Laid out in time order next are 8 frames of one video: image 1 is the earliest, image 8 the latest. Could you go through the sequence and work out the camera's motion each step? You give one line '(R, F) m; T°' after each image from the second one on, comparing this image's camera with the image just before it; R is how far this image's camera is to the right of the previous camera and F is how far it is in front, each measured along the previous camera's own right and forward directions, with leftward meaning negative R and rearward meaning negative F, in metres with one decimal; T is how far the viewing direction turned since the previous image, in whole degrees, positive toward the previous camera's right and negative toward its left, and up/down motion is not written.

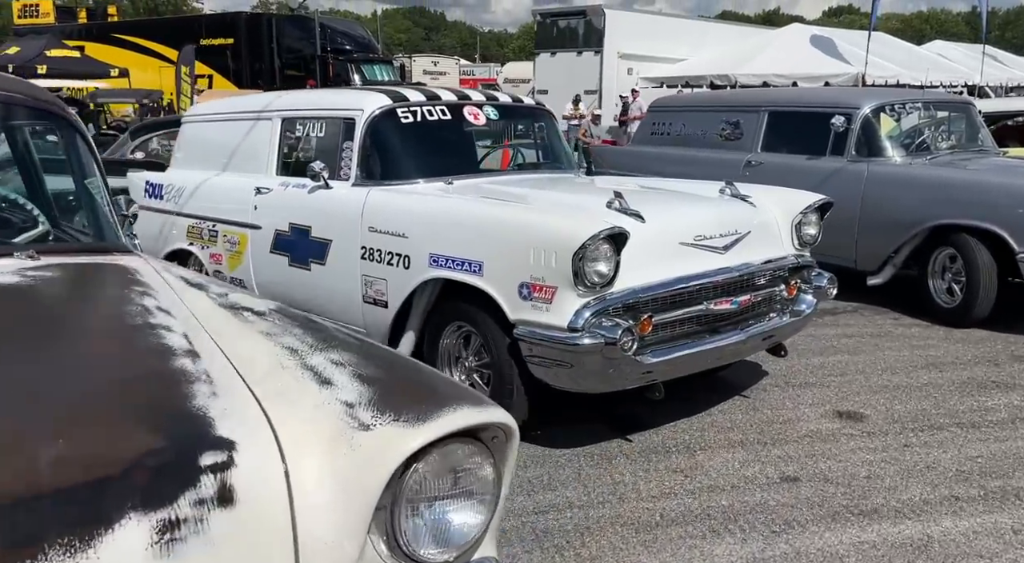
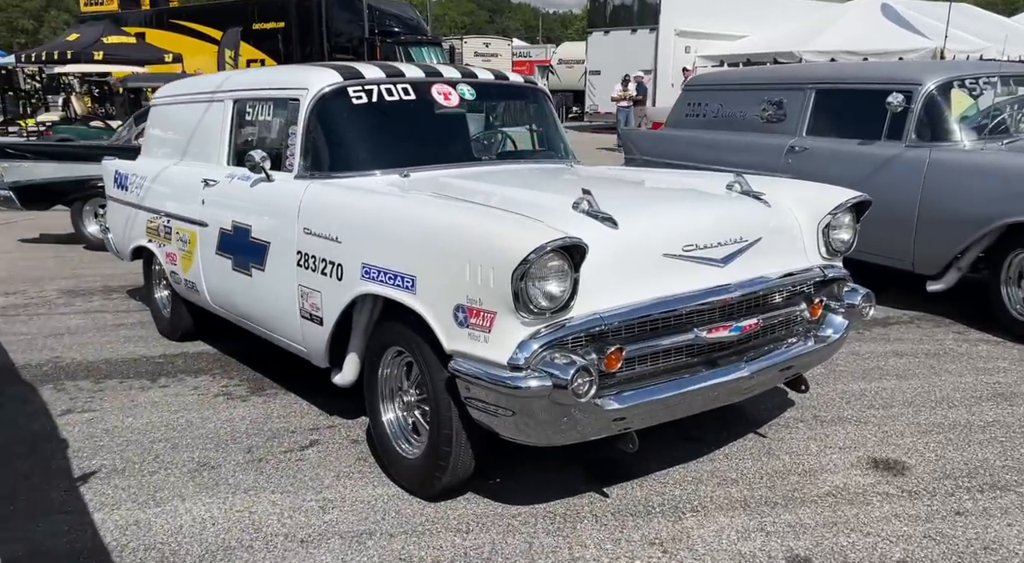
(+0.4, +0.7) m; -4°
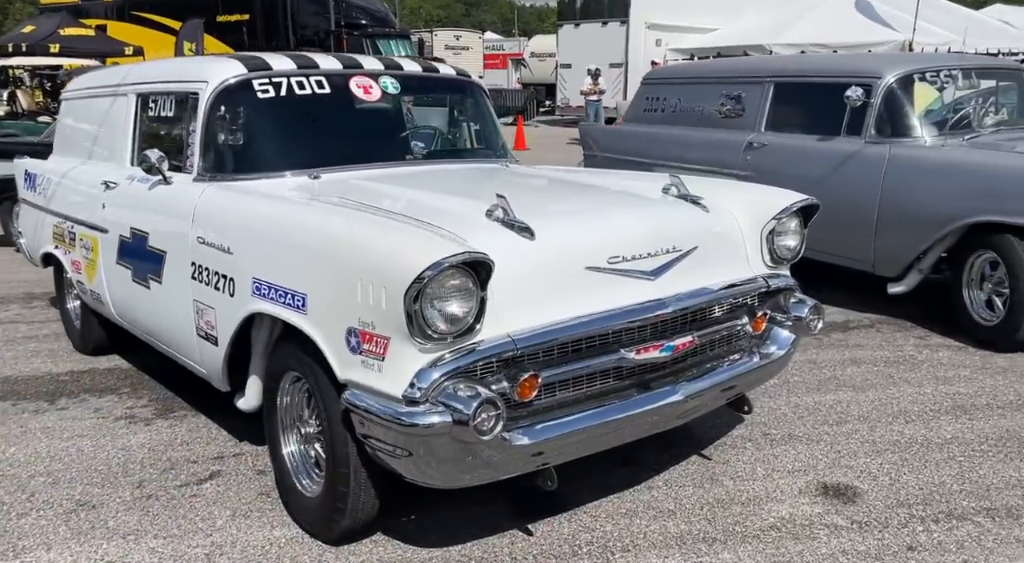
(+0.2, +0.3) m; +2°
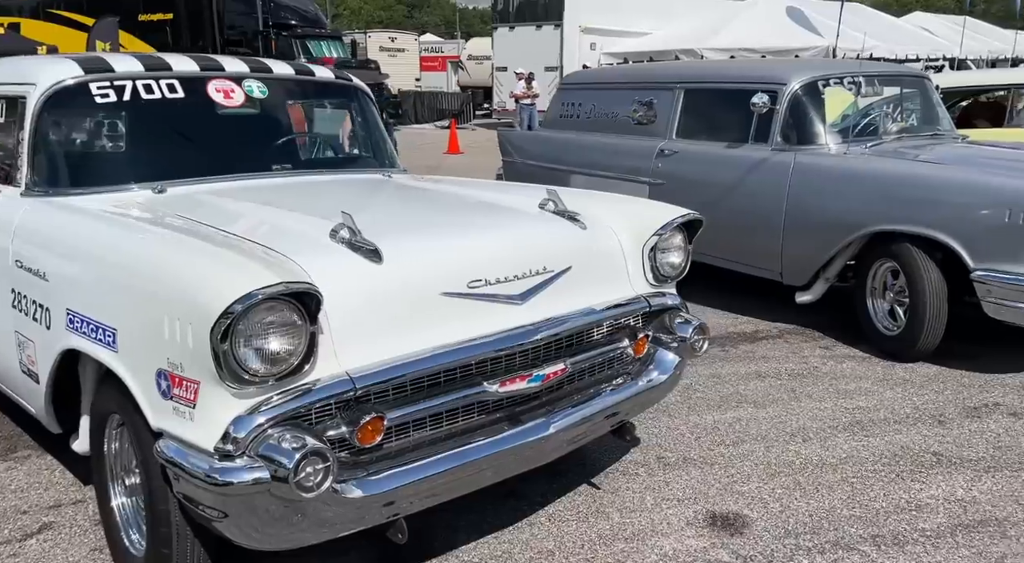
(+0.3, +0.2) m; +4°
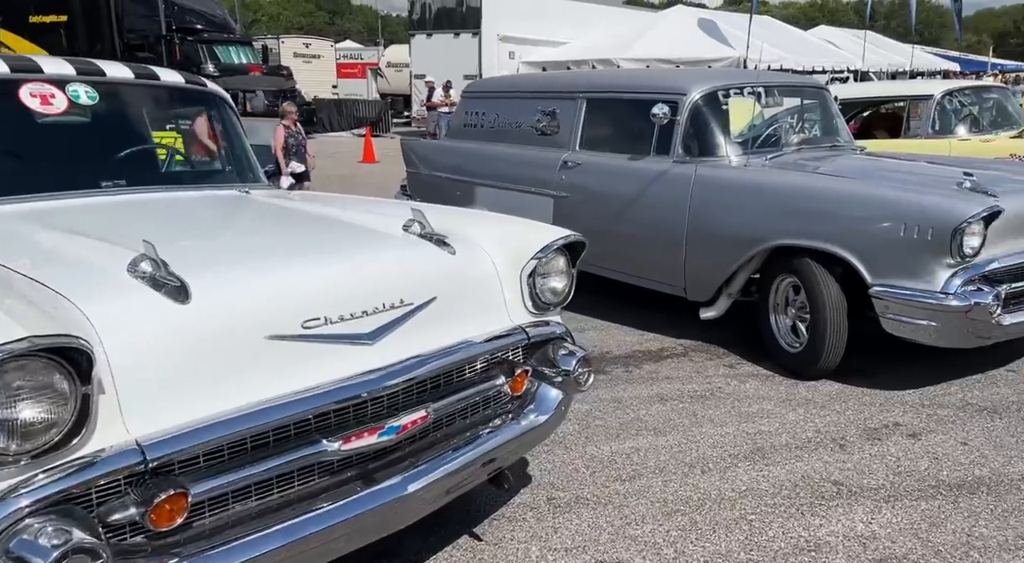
(+0.2, +0.3) m; +5°
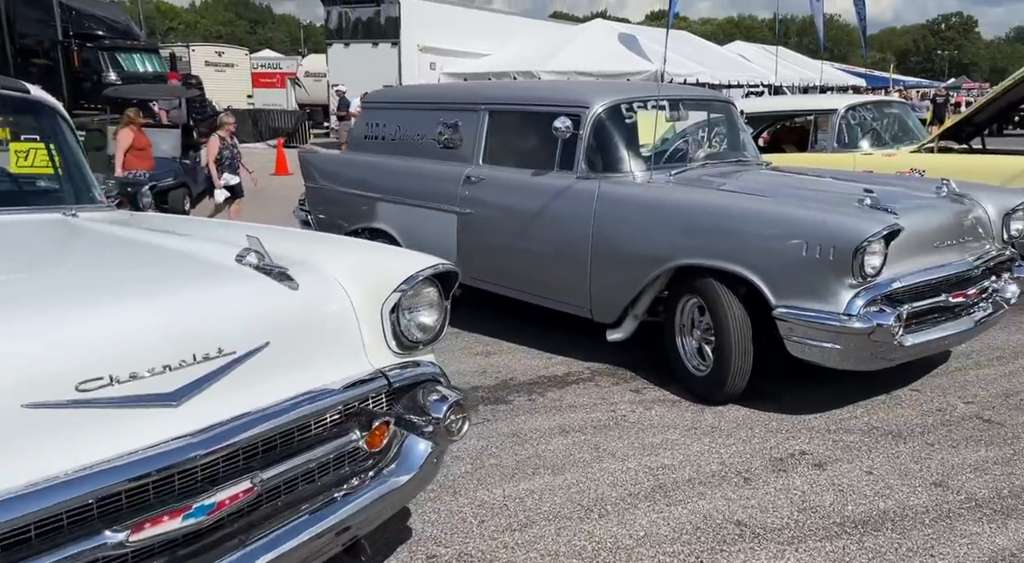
(+0.2, +0.3) m; +5°
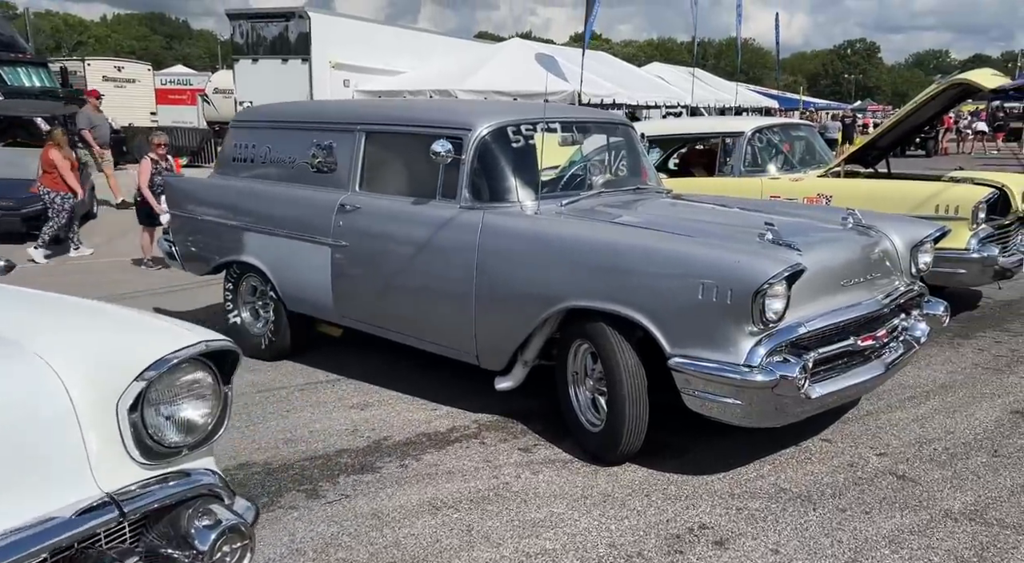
(+0.3, +0.5) m; +5°
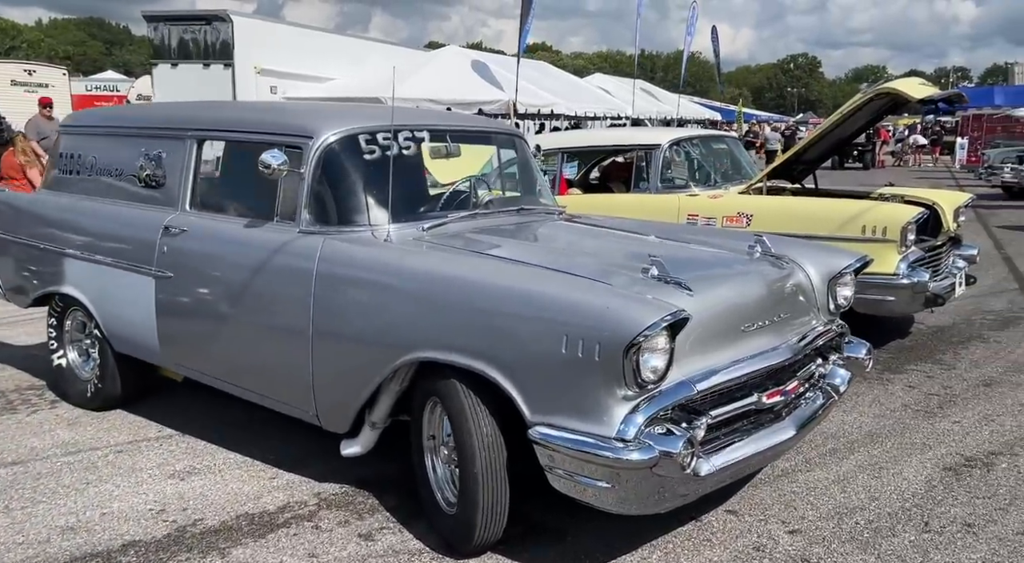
(+0.5, +0.7) m; +4°
